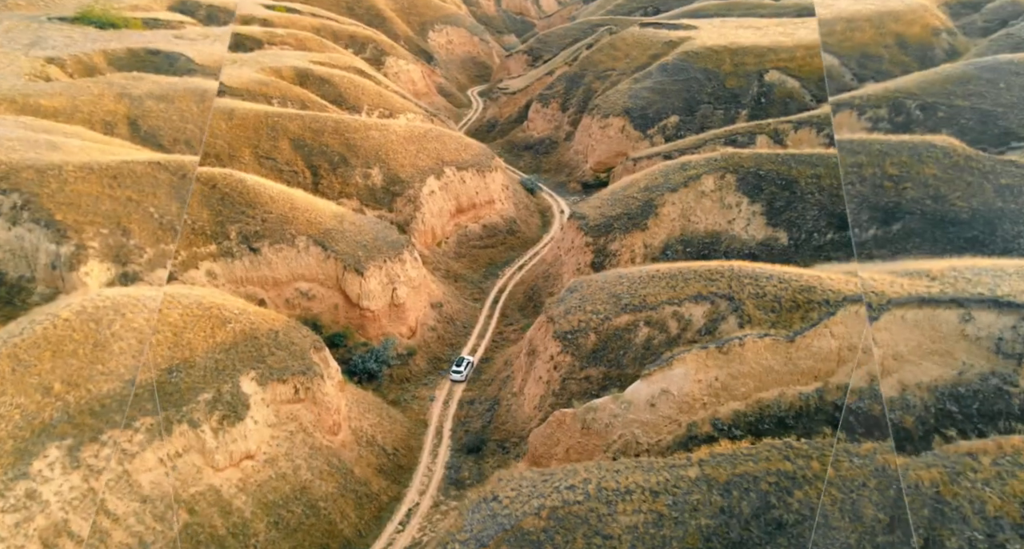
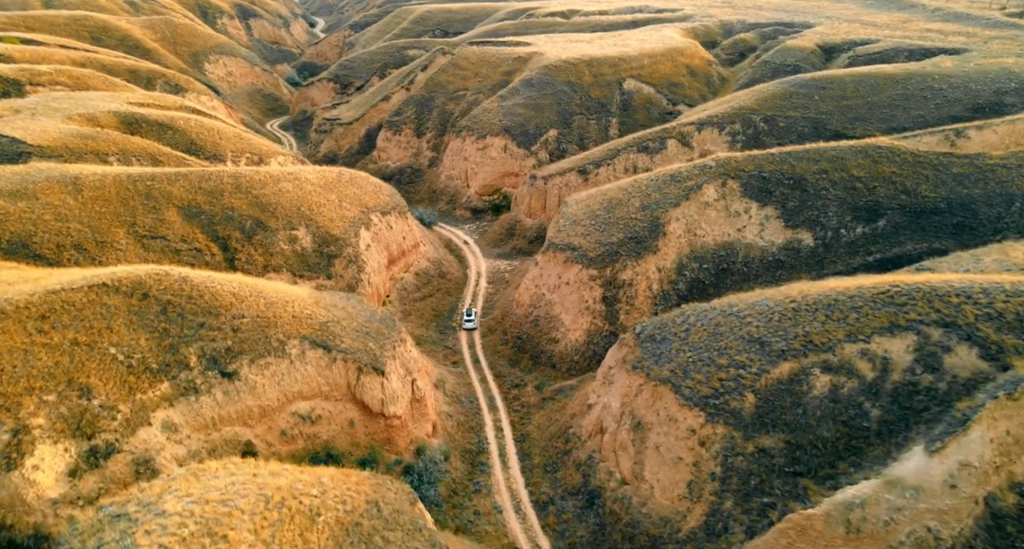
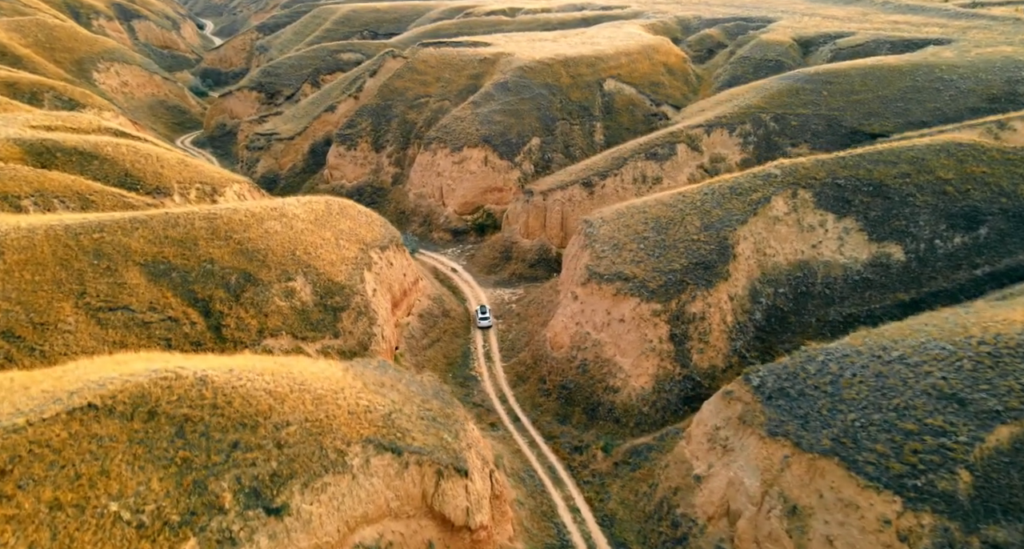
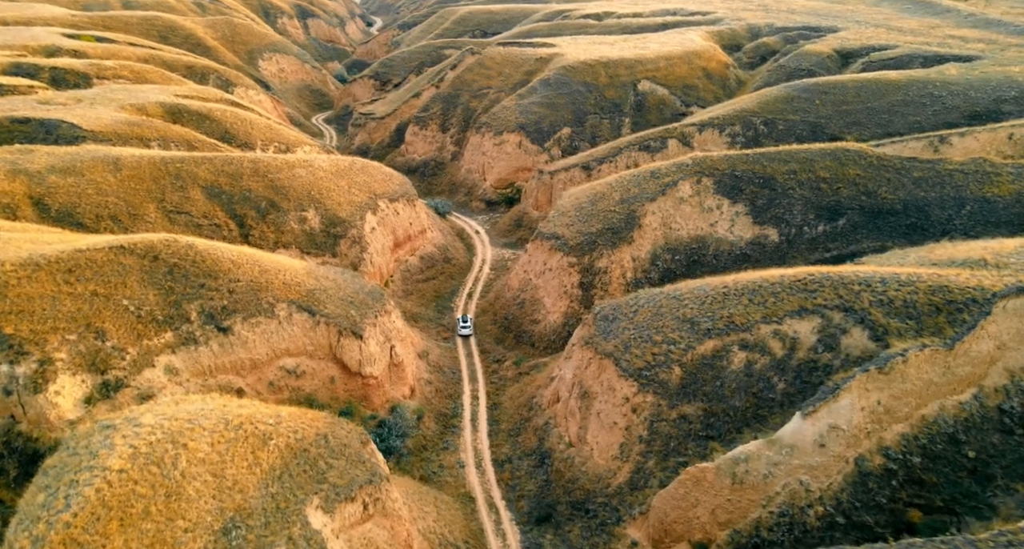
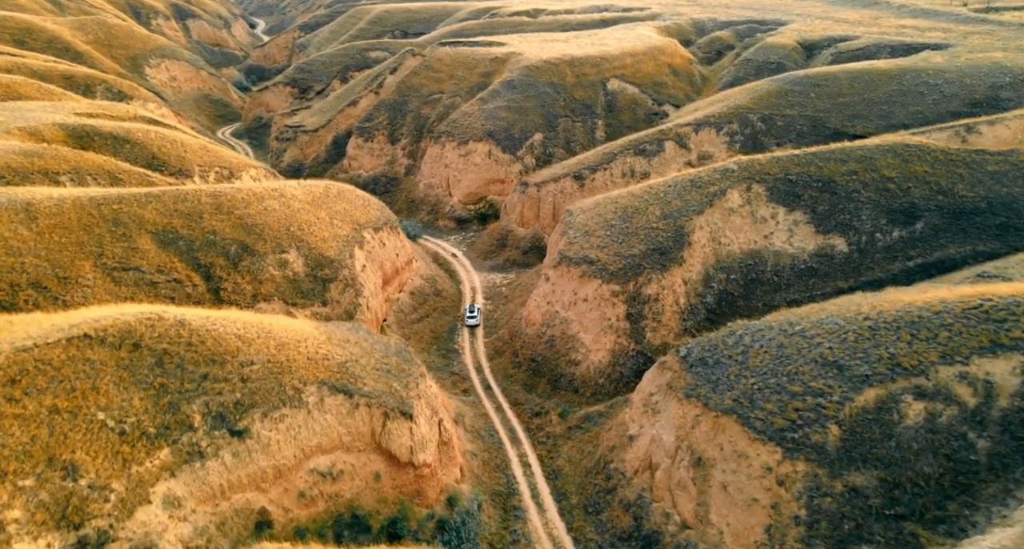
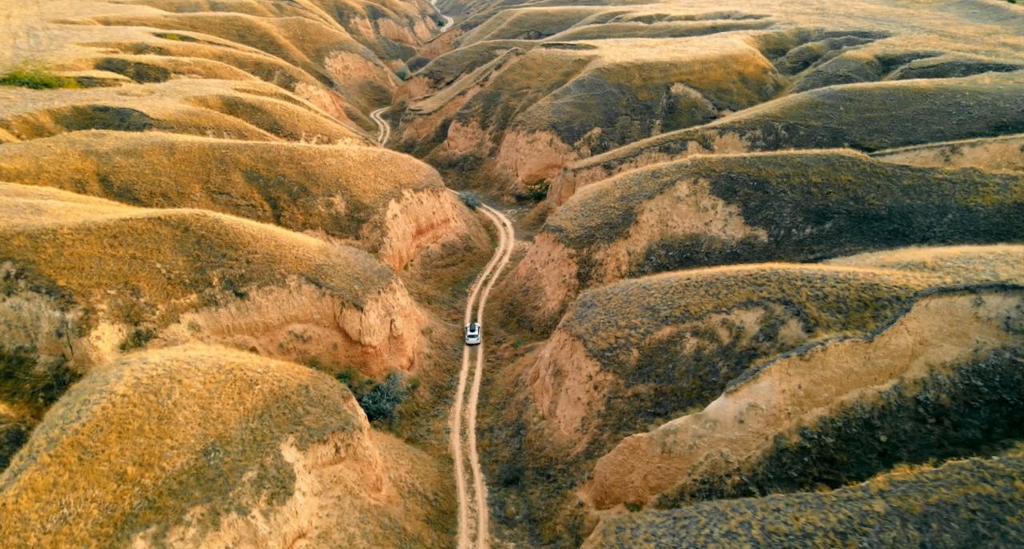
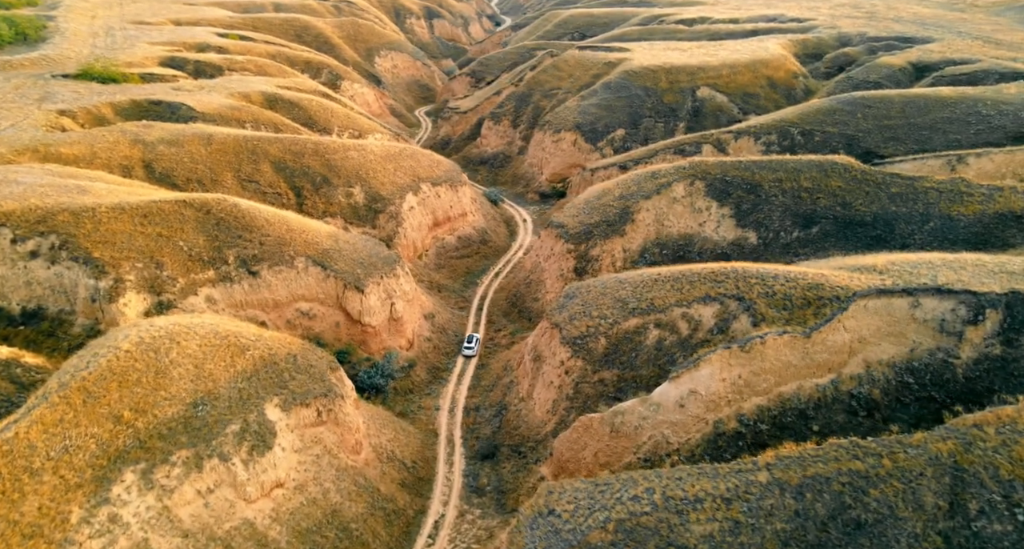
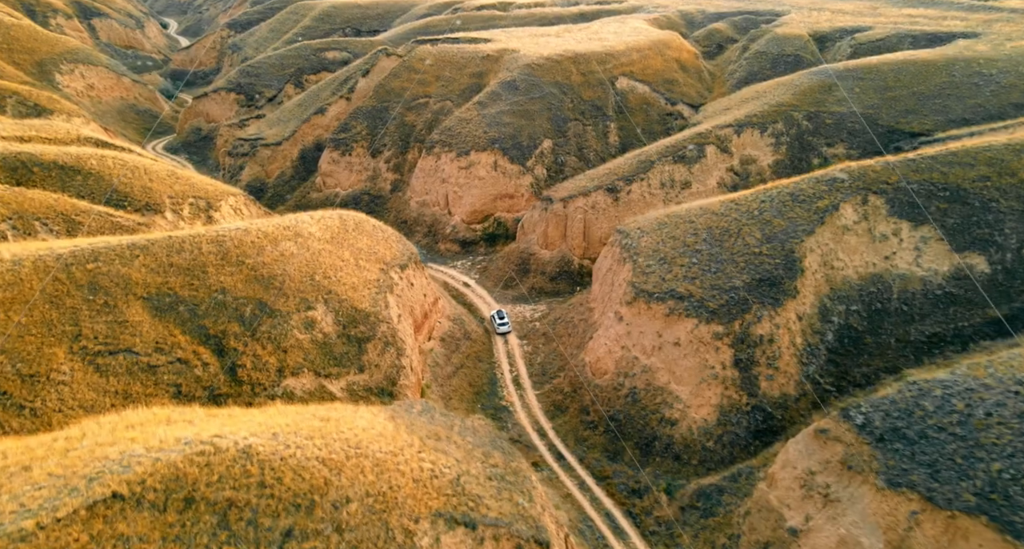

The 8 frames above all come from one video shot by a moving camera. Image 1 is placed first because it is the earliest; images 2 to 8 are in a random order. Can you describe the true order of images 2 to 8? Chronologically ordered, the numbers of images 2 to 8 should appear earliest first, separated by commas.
7, 6, 4, 2, 5, 3, 8
